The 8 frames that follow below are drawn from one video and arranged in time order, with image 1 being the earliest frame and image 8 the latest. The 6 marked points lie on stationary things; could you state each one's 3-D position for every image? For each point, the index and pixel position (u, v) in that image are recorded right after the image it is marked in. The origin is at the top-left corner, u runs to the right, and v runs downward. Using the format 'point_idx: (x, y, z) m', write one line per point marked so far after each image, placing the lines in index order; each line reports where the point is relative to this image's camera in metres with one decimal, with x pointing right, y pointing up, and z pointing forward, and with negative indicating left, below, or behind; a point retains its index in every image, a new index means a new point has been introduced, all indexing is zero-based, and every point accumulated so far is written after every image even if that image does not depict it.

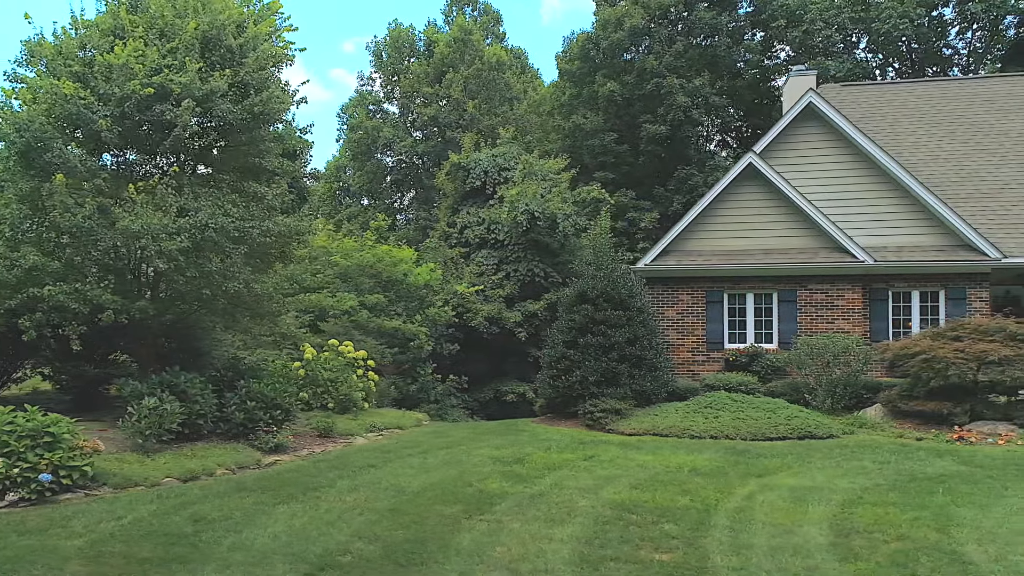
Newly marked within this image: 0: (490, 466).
0: (-0.3, -2.6, +9.5) m
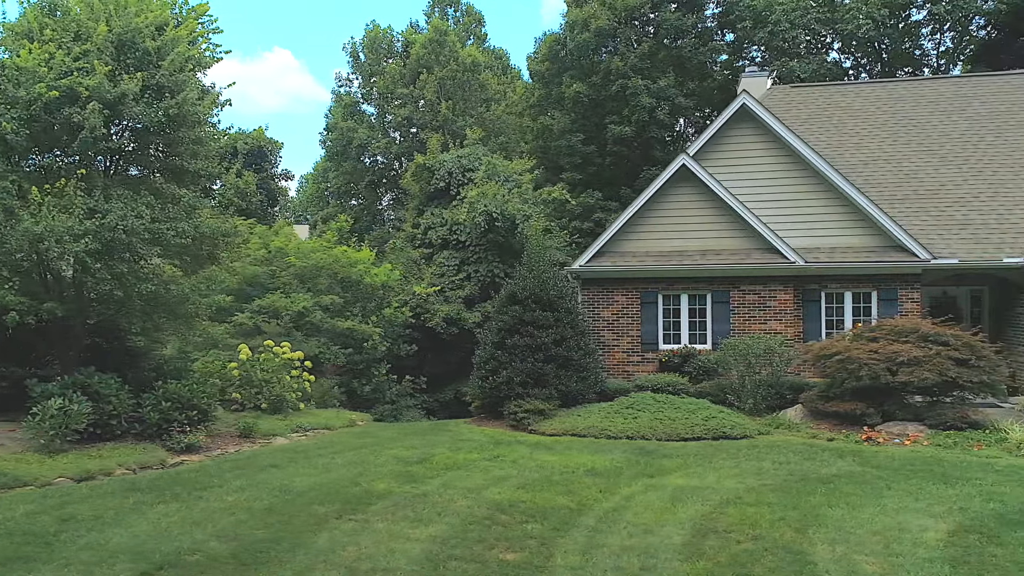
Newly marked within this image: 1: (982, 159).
0: (-1.8, -2.6, +9.6) m
1: (+11.3, +3.1, +15.7) m
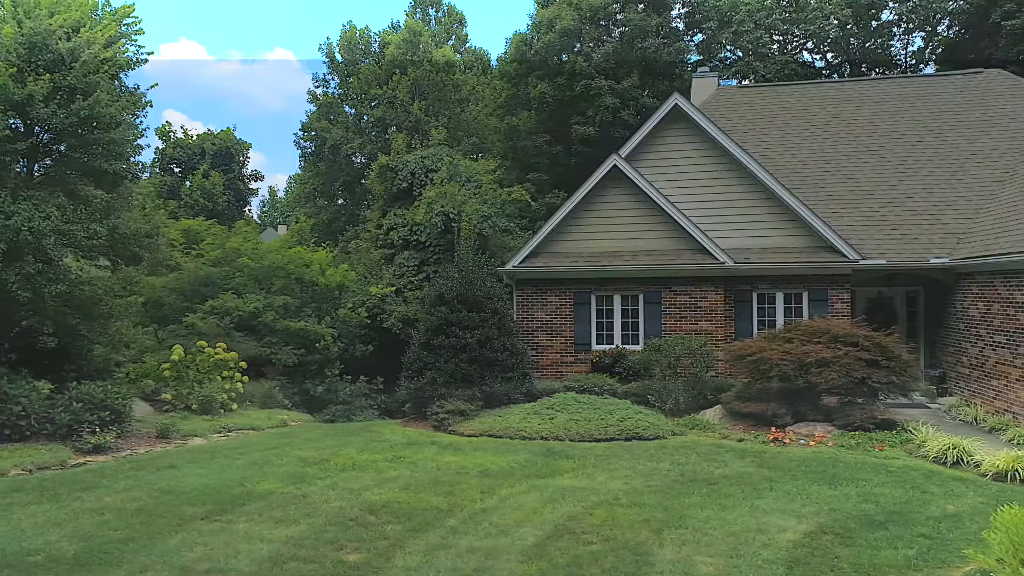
0: (-3.3, -2.6, +9.6) m
1: (+9.8, +3.1, +15.7) m
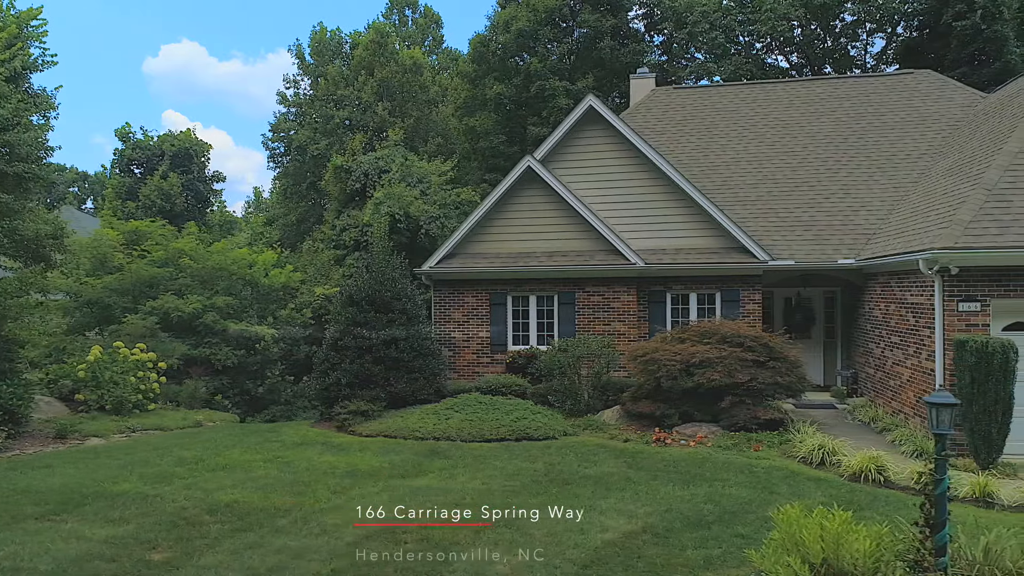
0: (-5.2, -2.7, +9.6) m
1: (+7.9, +3.1, +15.7) m
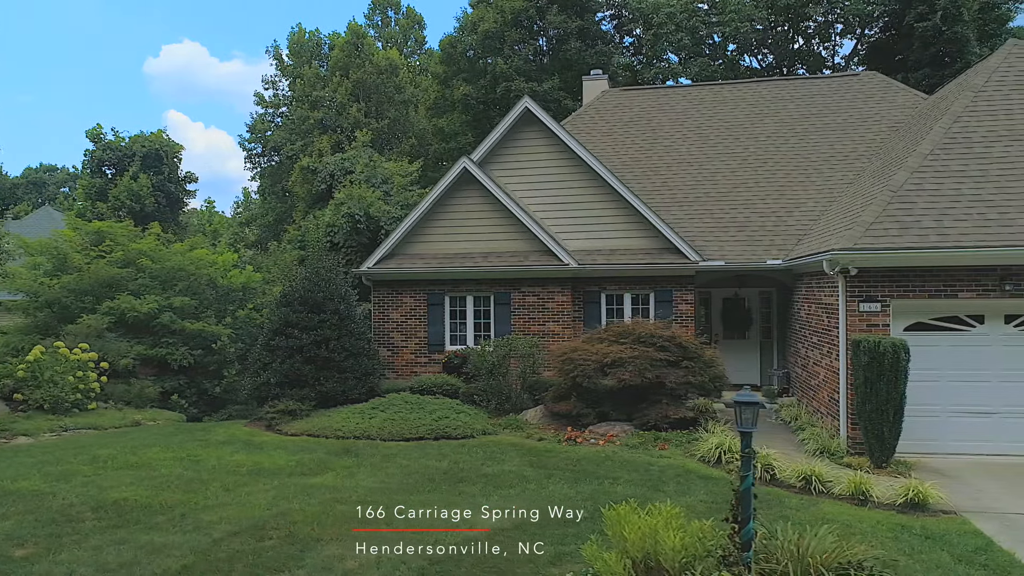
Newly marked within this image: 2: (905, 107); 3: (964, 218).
0: (-6.6, -2.7, +9.7) m
1: (+6.5, +3.1, +15.8) m
2: (+9.9, +4.6, +16.4) m
3: (+6.8, +1.1, +9.8) m
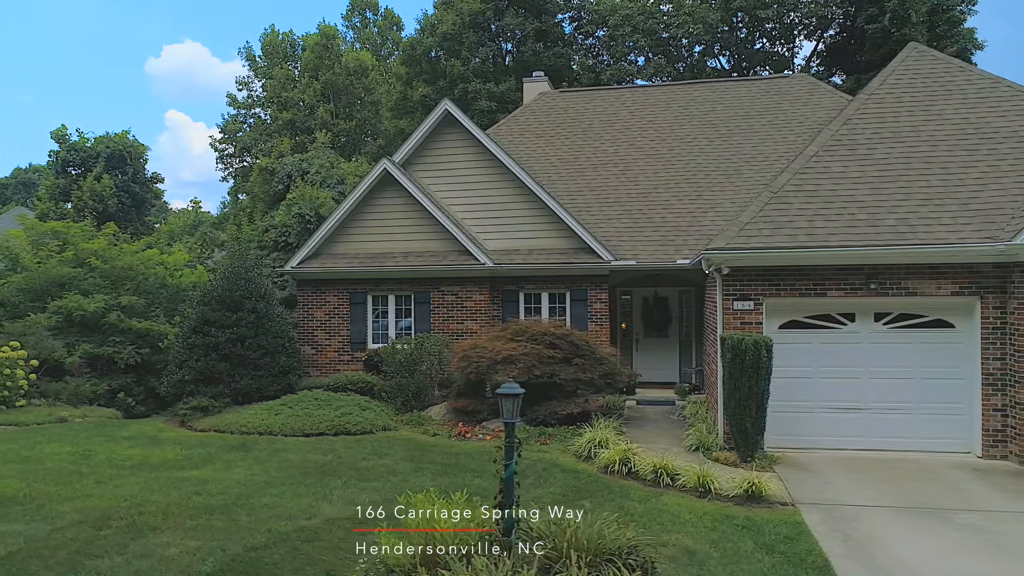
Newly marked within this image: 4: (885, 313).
0: (-8.5, -2.6, +10.0) m
1: (+4.7, +3.1, +16.0) m
2: (+8.1, +4.6, +16.6) m
3: (+5.0, +1.1, +10.0) m
4: (+5.7, -0.4, +9.9) m
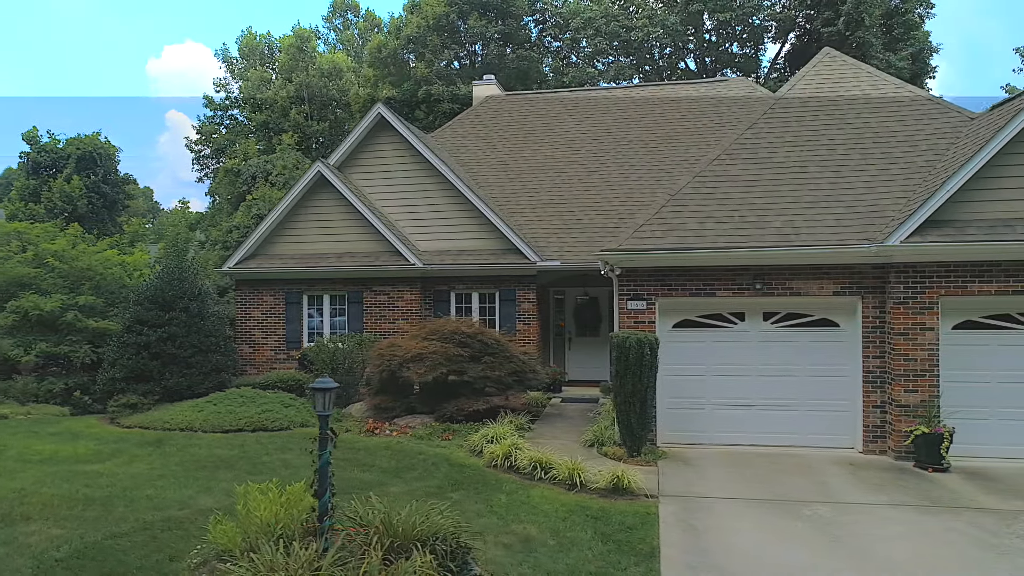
0: (-10.1, -2.6, +10.3) m
1: (+3.1, +3.1, +16.3) m
2: (+6.5, +4.6, +16.9) m
3: (+3.4, +1.1, +10.3) m
4: (+4.1, -0.4, +10.2) m
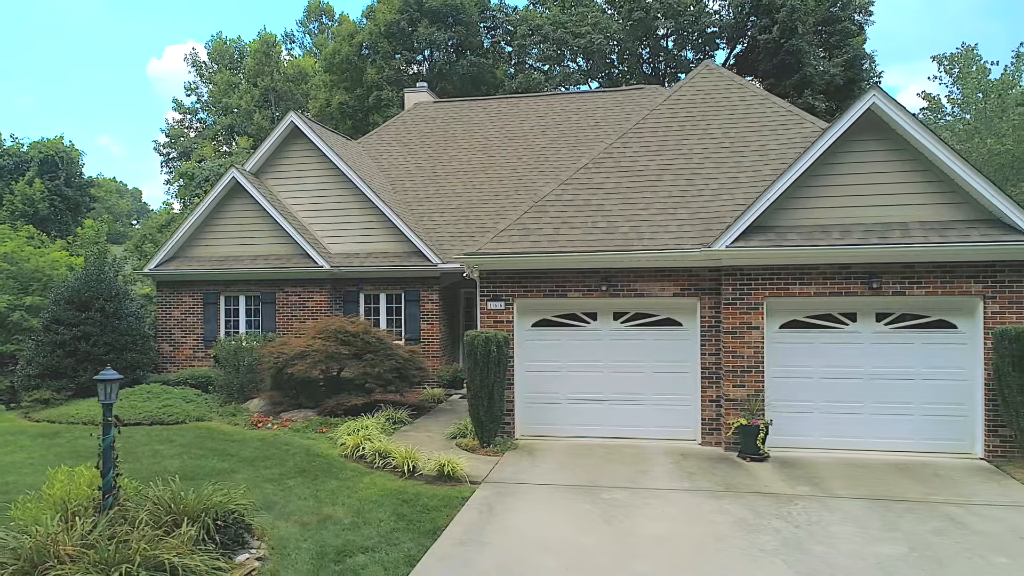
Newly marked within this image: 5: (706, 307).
0: (-12.3, -2.7, +11.0) m
1: (+0.8, +3.1, +17.0) m
2: (+4.2, +4.5, +17.6) m
3: (+1.1, +1.0, +11.0) m
4: (+1.9, -0.4, +10.9) m
5: (+3.1, -0.3, +10.5) m
